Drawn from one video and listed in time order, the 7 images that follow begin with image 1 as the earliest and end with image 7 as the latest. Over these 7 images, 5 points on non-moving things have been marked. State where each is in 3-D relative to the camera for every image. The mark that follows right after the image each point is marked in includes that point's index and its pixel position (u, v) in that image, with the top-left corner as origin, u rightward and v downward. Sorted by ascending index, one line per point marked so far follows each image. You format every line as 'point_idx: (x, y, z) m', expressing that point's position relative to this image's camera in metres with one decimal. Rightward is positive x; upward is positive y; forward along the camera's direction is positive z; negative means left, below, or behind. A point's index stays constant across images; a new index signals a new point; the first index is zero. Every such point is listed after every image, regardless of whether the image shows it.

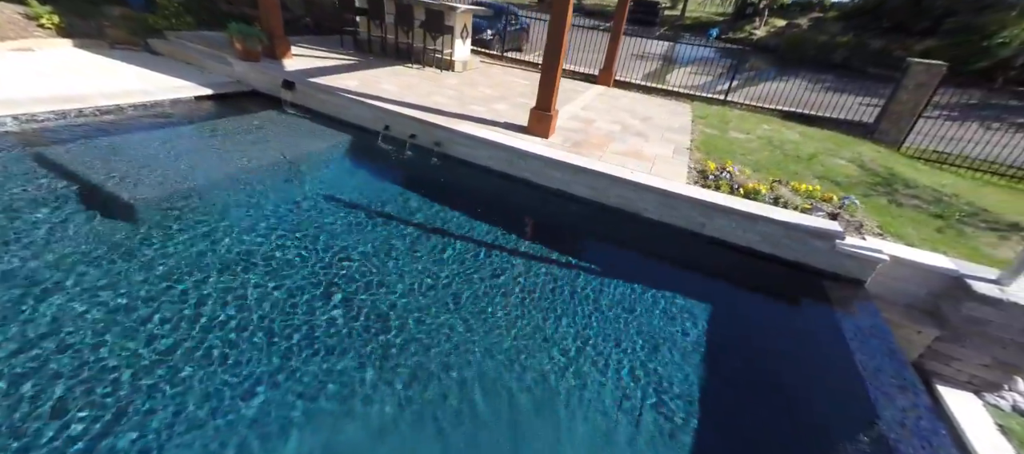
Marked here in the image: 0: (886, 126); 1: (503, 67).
0: (+6.0, +1.8, +6.7) m
1: (-0.2, +3.3, +8.4) m
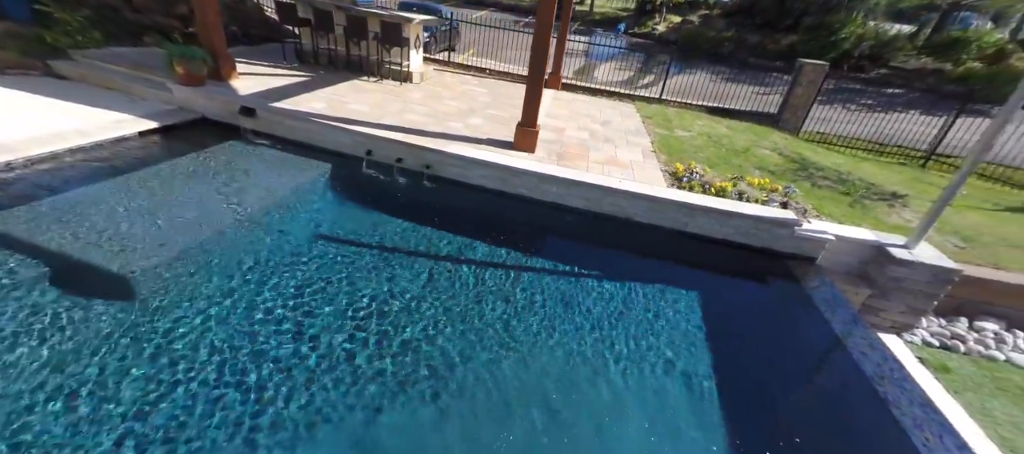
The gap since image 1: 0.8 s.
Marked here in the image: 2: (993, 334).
0: (+5.4, +2.2, +8.0) m
1: (-1.2, +3.2, +8.3) m
2: (+4.7, -1.0, +4.1) m
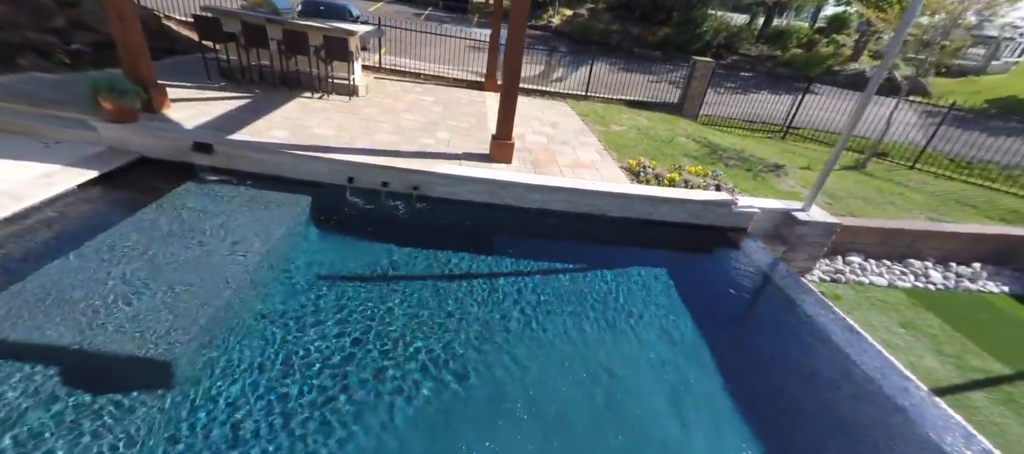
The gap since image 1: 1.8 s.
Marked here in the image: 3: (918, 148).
0: (+4.1, +2.9, +9.4) m
1: (-2.4, +2.9, +8.2) m
2: (+4.8, -0.5, +5.7) m
3: (+9.5, +1.8, +9.4) m
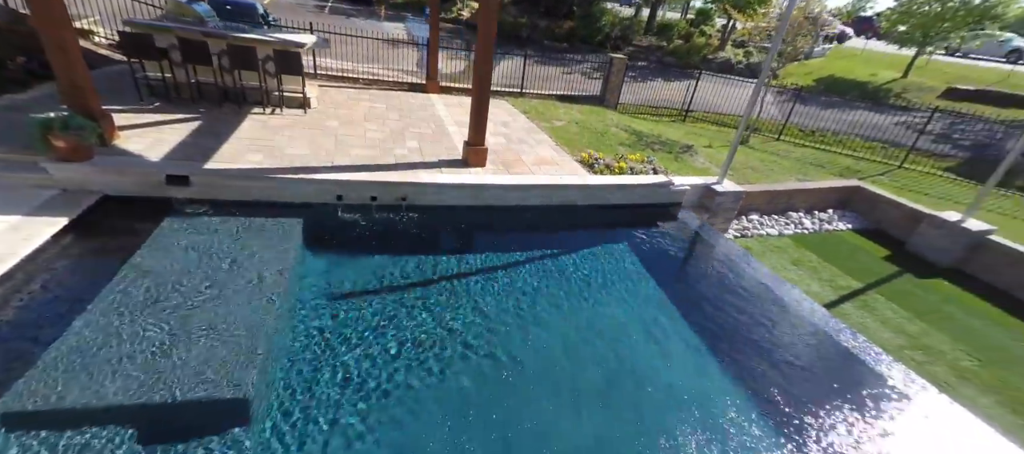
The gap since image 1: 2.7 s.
0: (+2.6, +3.4, +10.7) m
1: (-3.4, +2.7, +8.0) m
2: (+4.4, +0.1, +7.3) m
3: (+7.9, +3.0, +11.9) m
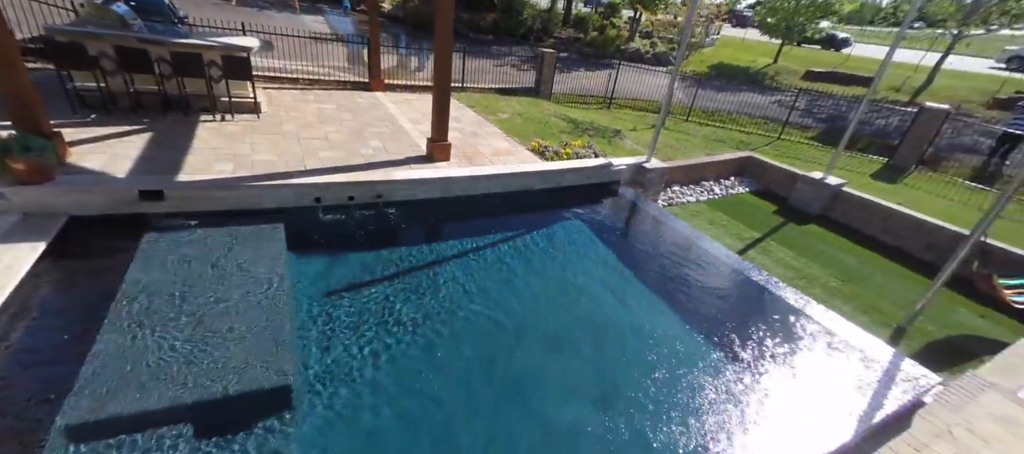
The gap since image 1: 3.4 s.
0: (+0.9, +4.0, +11.5) m
1: (-4.5, +2.6, +7.9) m
2: (+3.6, +0.8, +8.7) m
3: (+5.9, +4.0, +13.7) m
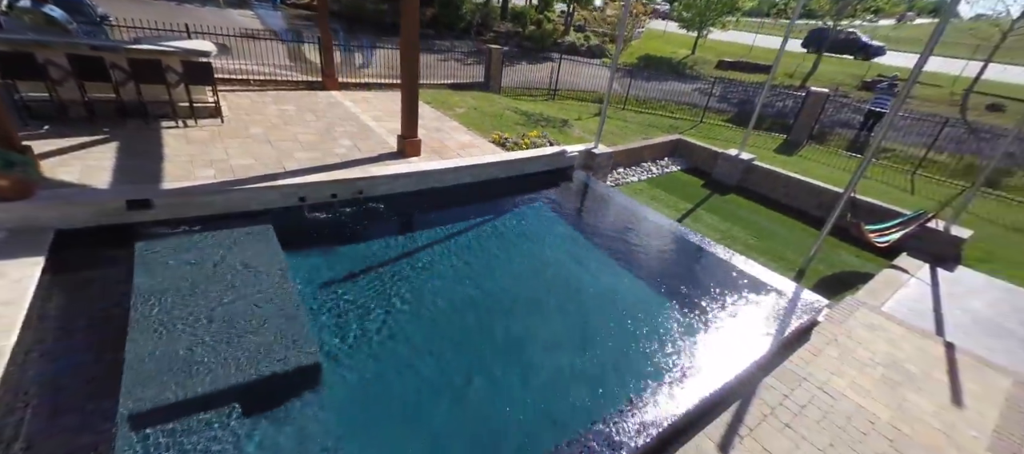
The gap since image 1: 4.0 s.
0: (-0.7, +4.4, +12.1) m
1: (-5.3, +2.6, +7.8) m
2: (+2.7, +1.3, +9.8) m
3: (+4.0, +4.8, +15.0) m
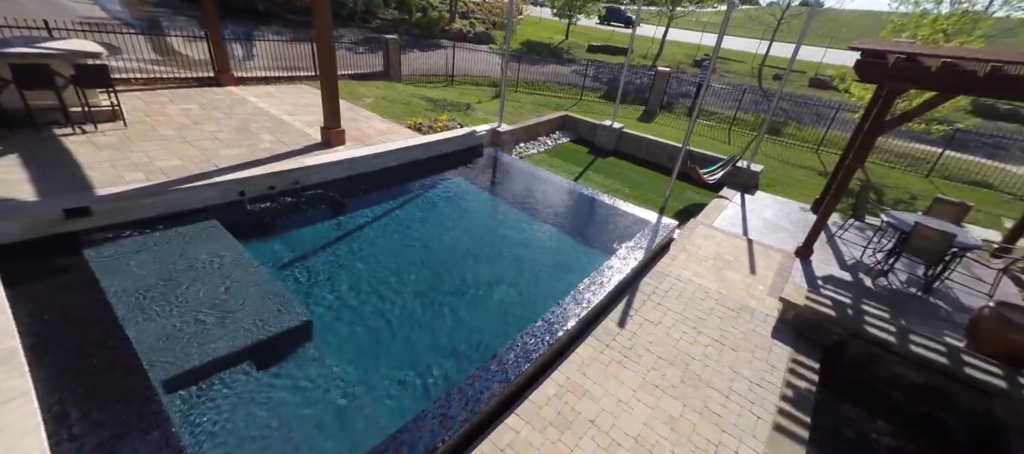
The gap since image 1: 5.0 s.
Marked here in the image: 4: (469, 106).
0: (-3.8, +4.9, +12.6) m
1: (-7.0, +2.4, +7.4) m
2: (+0.3, +2.2, +11.3) m
3: (-0.1, +6.0, +16.4) m
4: (-1.3, +3.5, +11.9) m
